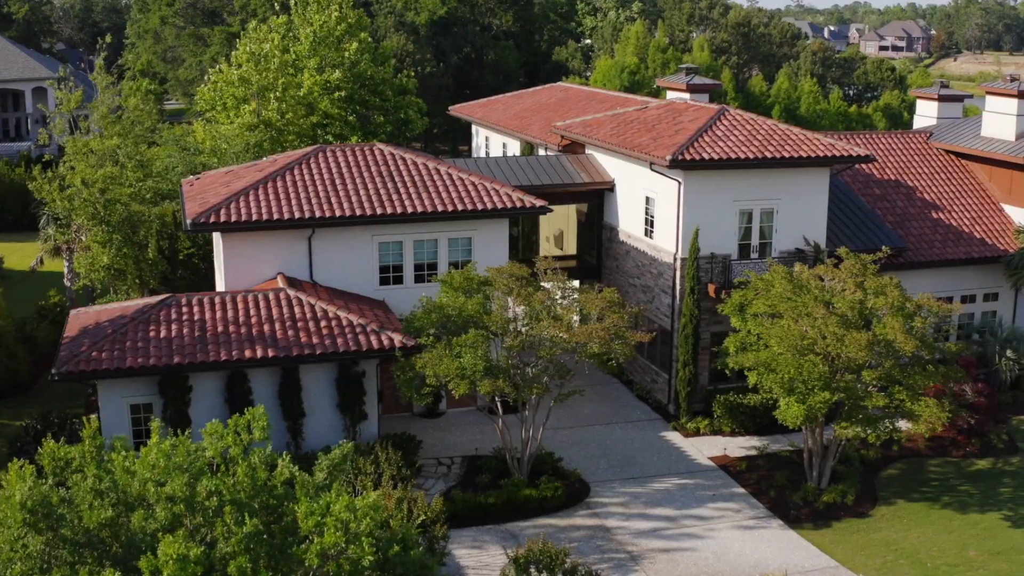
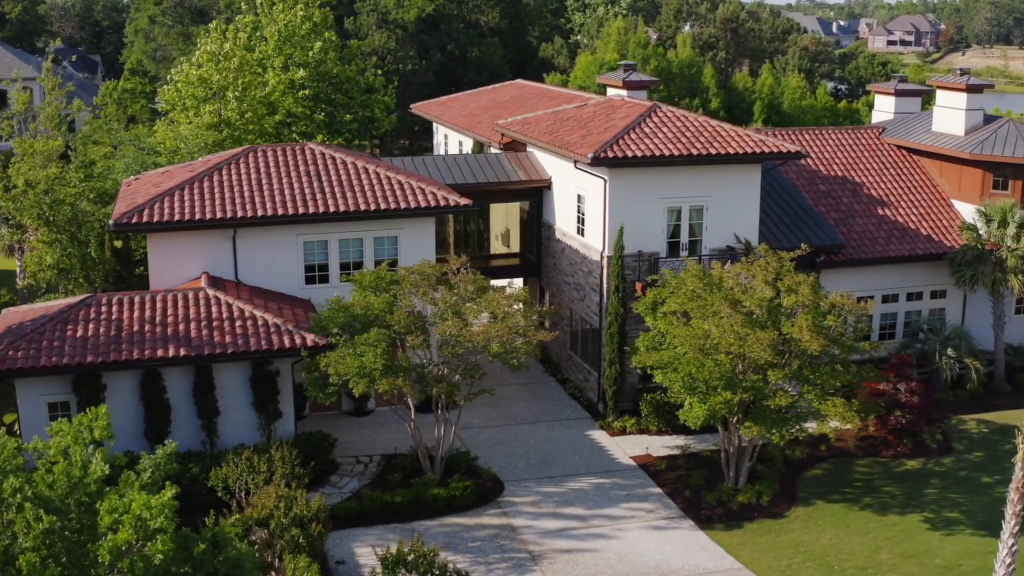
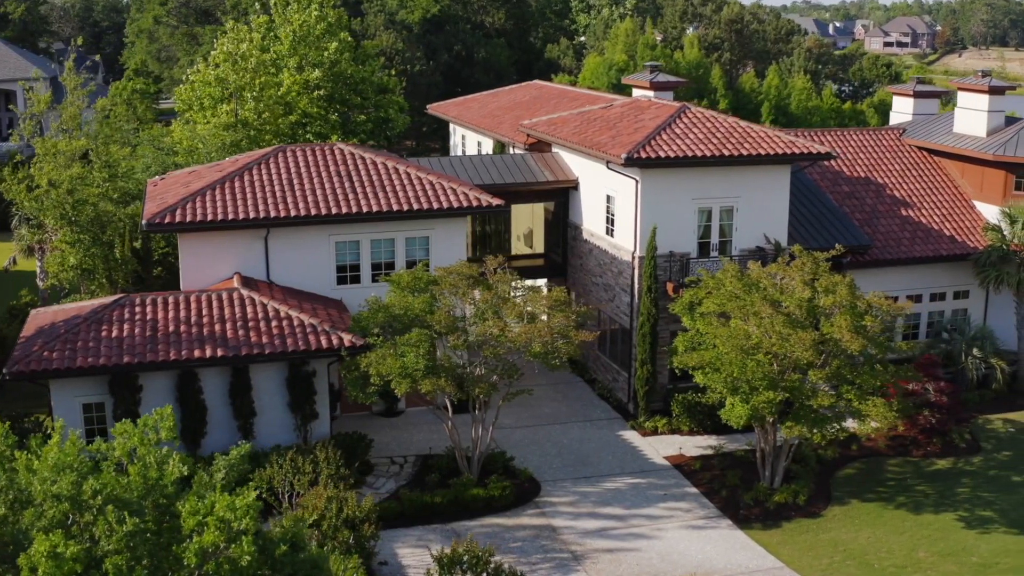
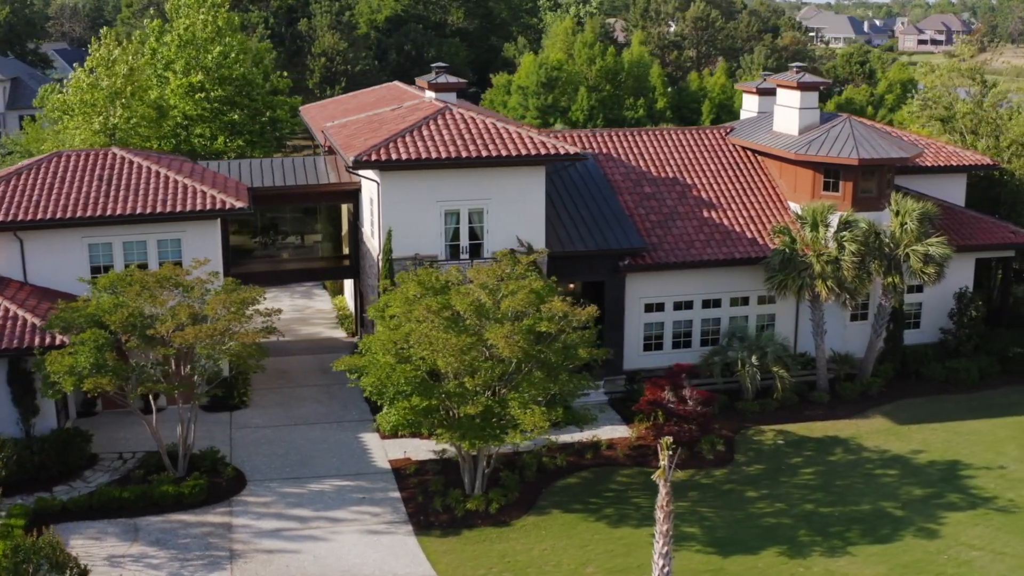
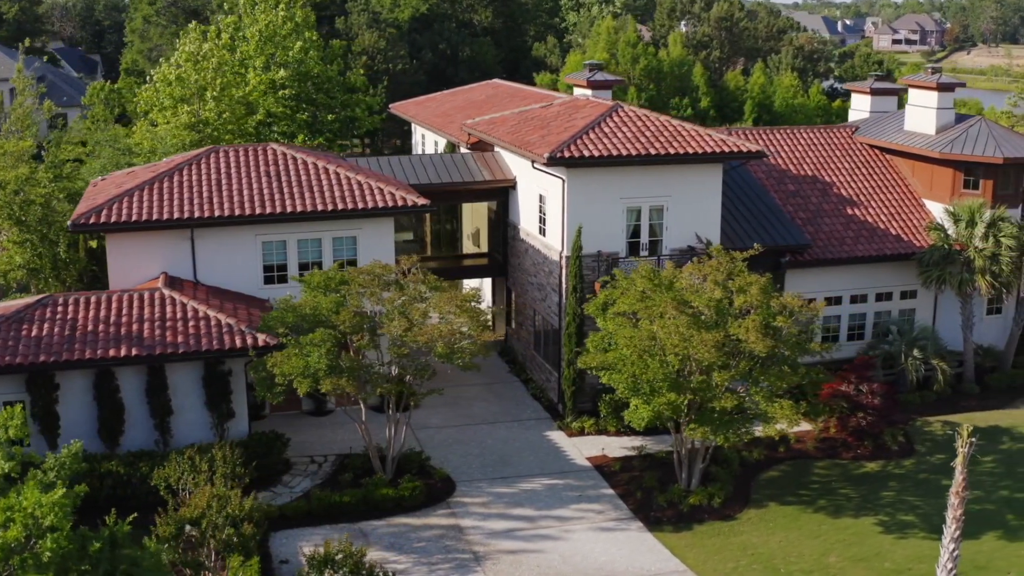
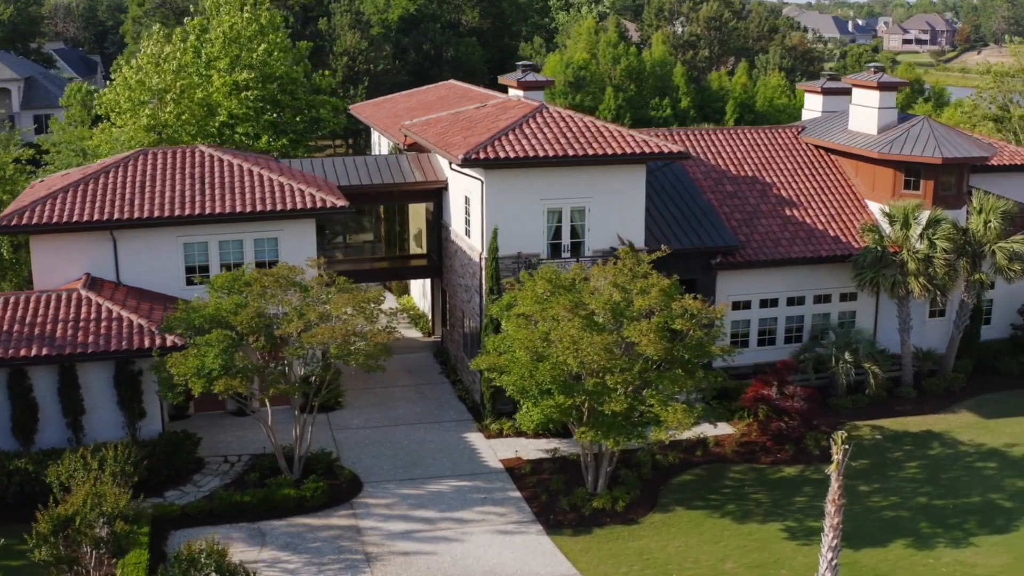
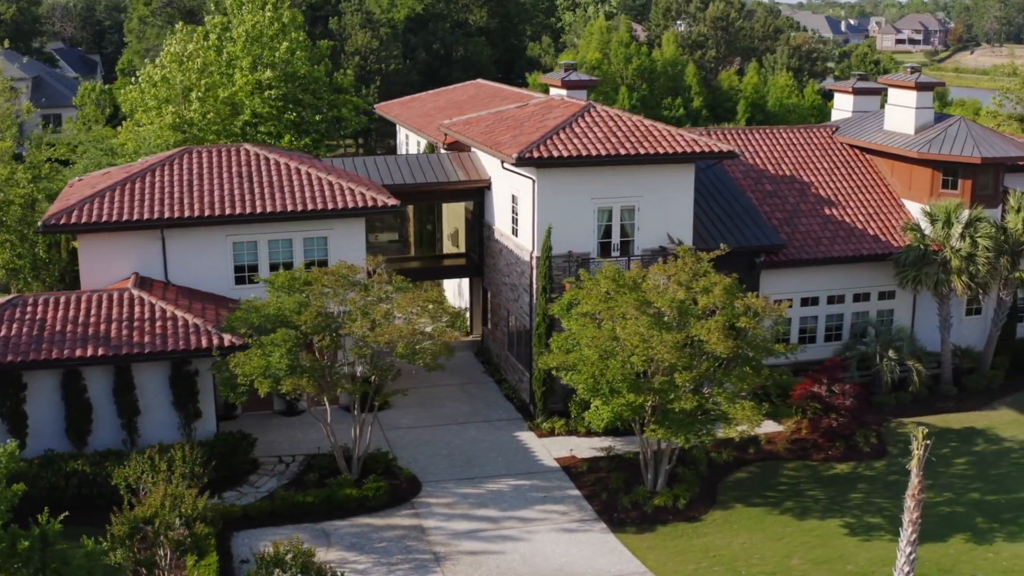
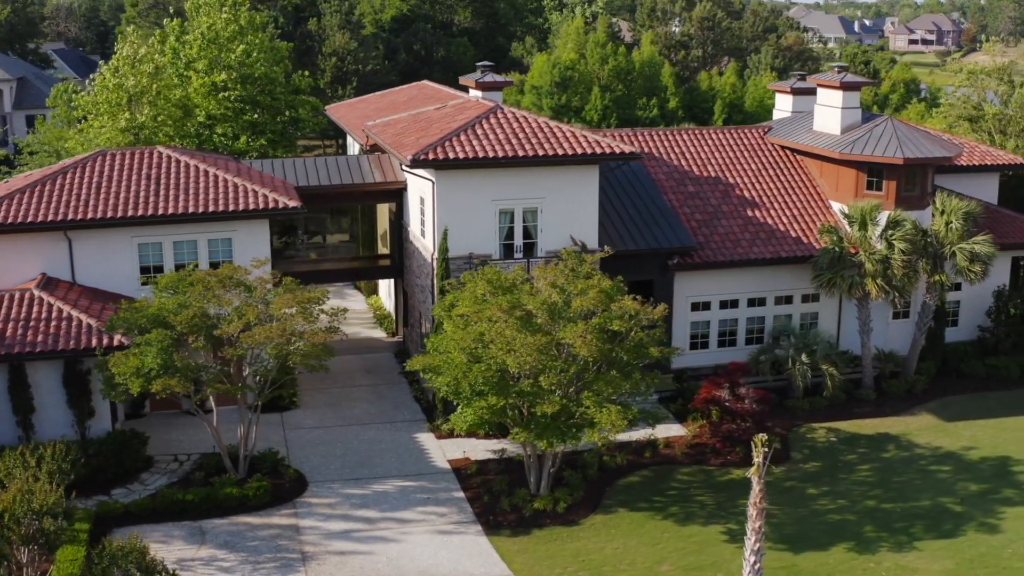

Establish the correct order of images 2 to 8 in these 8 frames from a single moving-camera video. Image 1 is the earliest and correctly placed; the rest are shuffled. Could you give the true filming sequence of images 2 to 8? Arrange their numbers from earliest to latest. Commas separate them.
3, 2, 5, 7, 6, 8, 4
